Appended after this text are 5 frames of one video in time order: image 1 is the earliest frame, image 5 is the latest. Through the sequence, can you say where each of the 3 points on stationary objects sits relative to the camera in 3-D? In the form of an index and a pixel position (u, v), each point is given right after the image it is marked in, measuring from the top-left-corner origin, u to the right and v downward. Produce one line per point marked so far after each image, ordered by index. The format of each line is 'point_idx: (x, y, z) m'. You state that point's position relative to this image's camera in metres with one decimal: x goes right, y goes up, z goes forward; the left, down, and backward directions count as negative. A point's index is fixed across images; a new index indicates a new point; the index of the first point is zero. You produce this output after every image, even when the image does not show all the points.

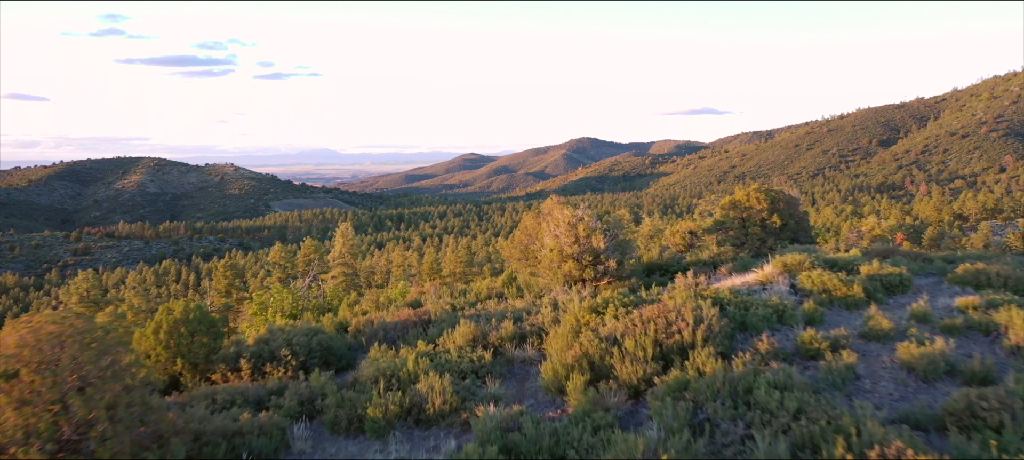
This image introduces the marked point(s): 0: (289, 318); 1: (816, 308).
0: (-4.2, -1.7, +15.3) m
1: (+3.7, -0.9, +9.7) m
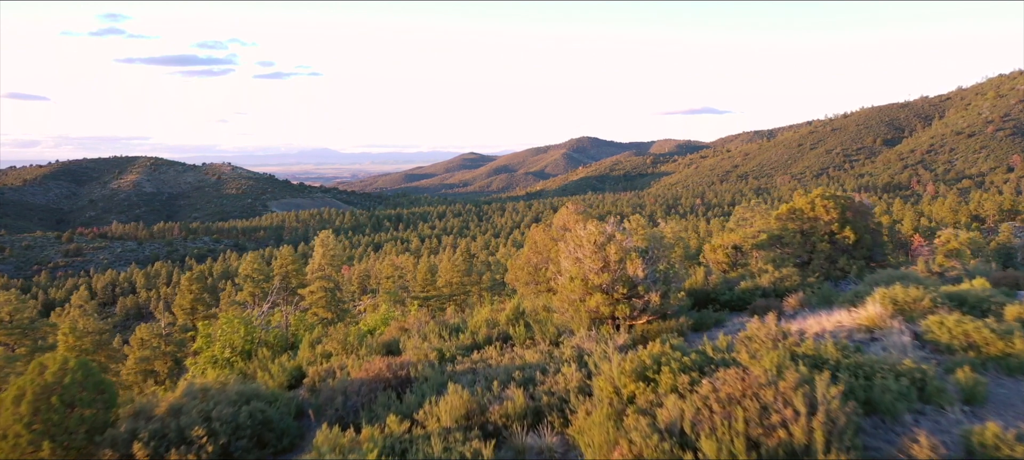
0: (-4.1, -2.0, +12.1) m
1: (+3.7, -1.2, +6.6) m
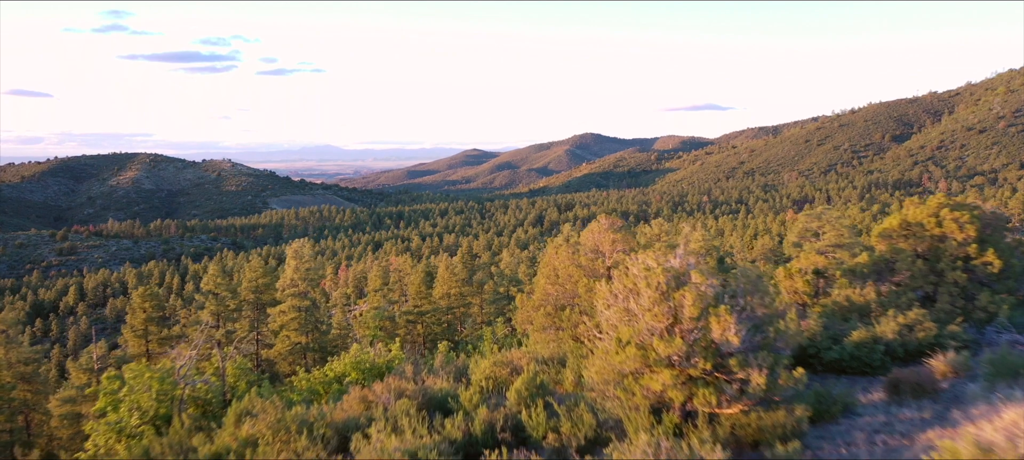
0: (-4.0, -2.3, +8.7) m
1: (+3.9, -1.5, +3.1) m
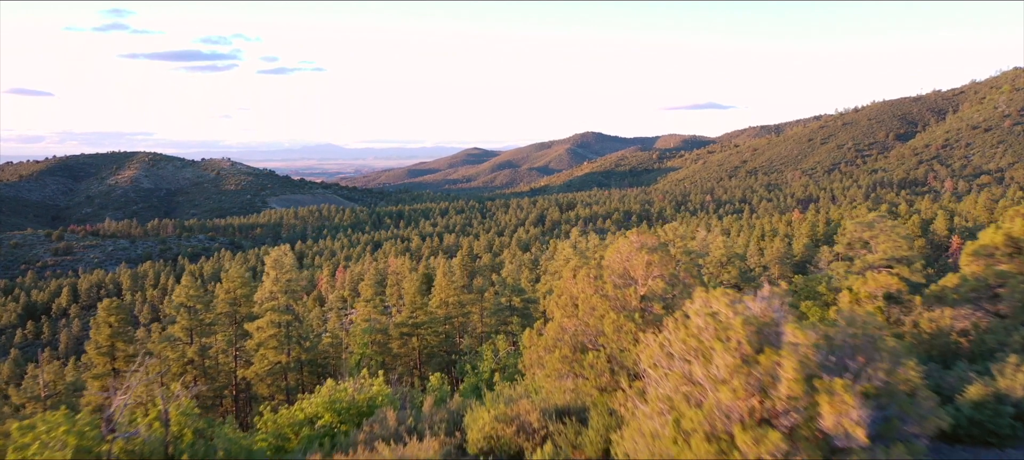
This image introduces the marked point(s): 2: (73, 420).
0: (-3.9, -2.4, +6.8) m
1: (+3.9, -1.7, +1.2) m
2: (-4.5, -2.0, +8.3) m
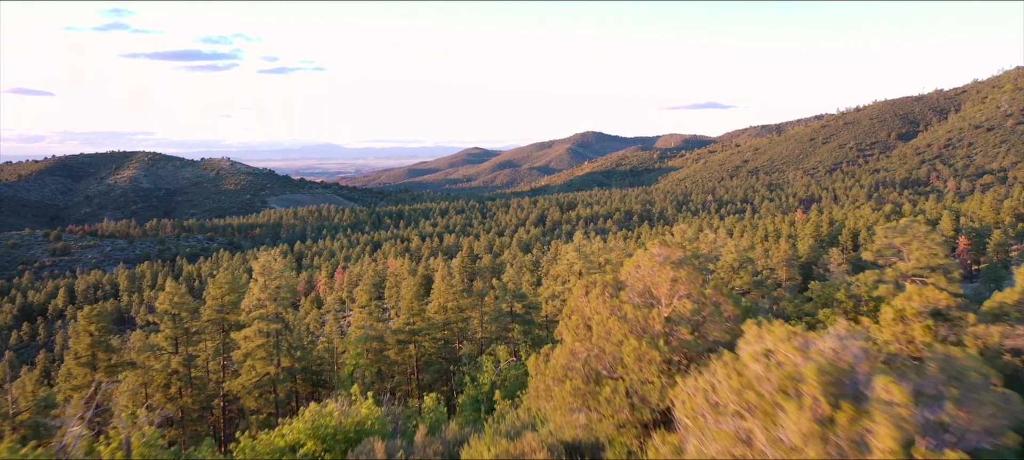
0: (-3.9, -2.5, +5.8) m
1: (+3.9, -1.8, +0.2) m
2: (-4.5, -2.1, +7.4) m
